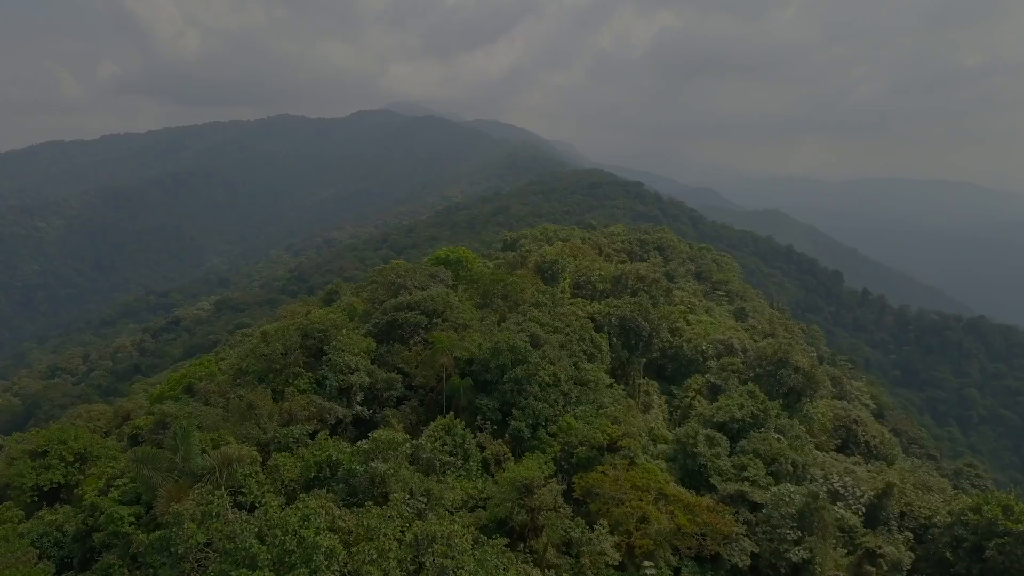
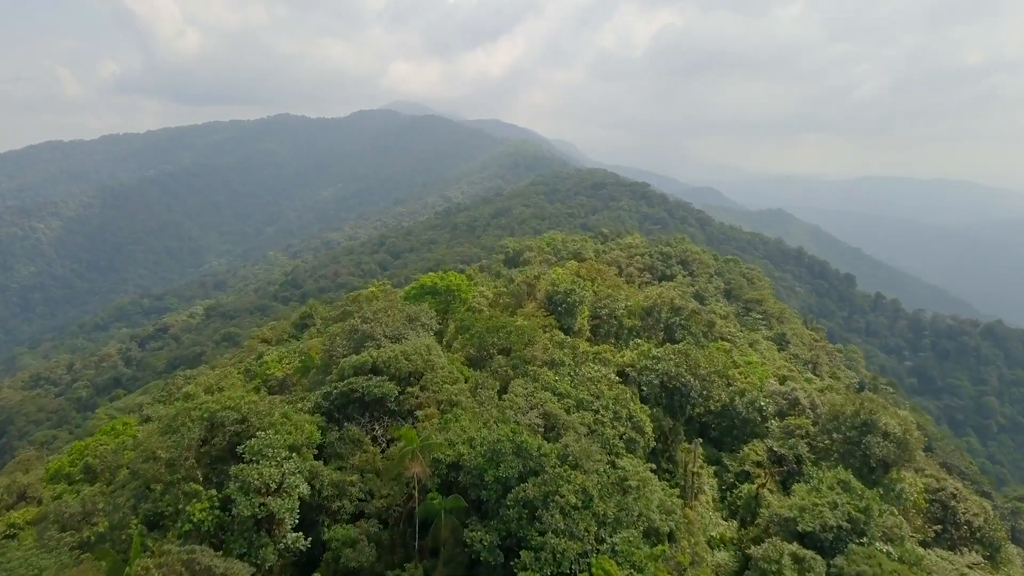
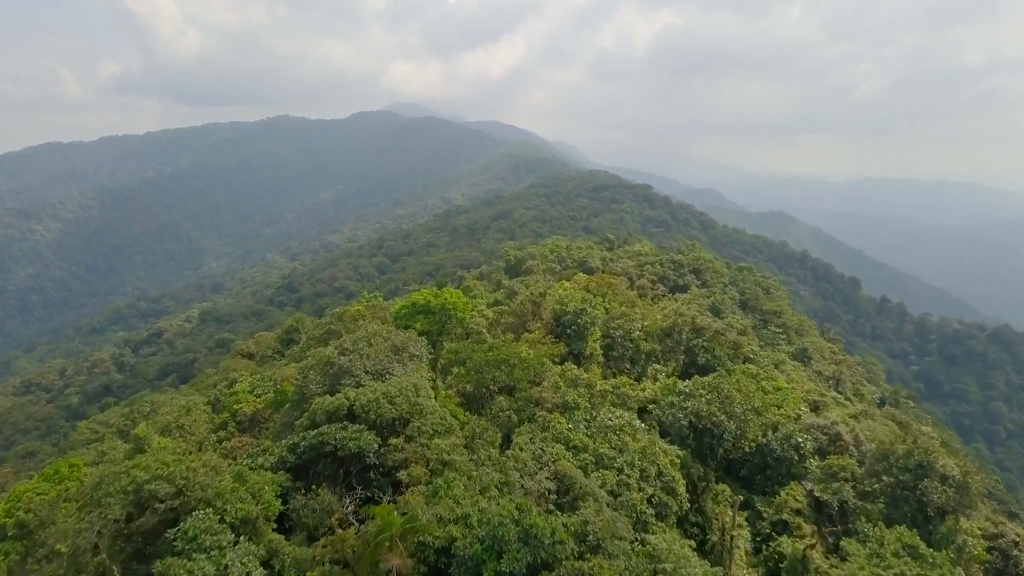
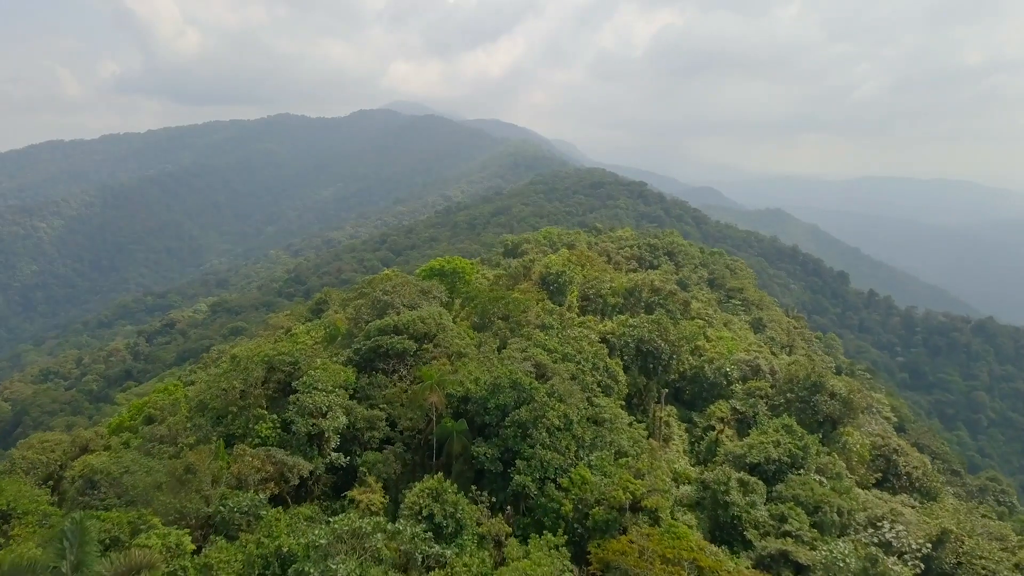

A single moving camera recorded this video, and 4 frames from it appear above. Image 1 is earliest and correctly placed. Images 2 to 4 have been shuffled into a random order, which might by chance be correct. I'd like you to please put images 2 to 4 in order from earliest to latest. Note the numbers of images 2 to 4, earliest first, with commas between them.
4, 2, 3
